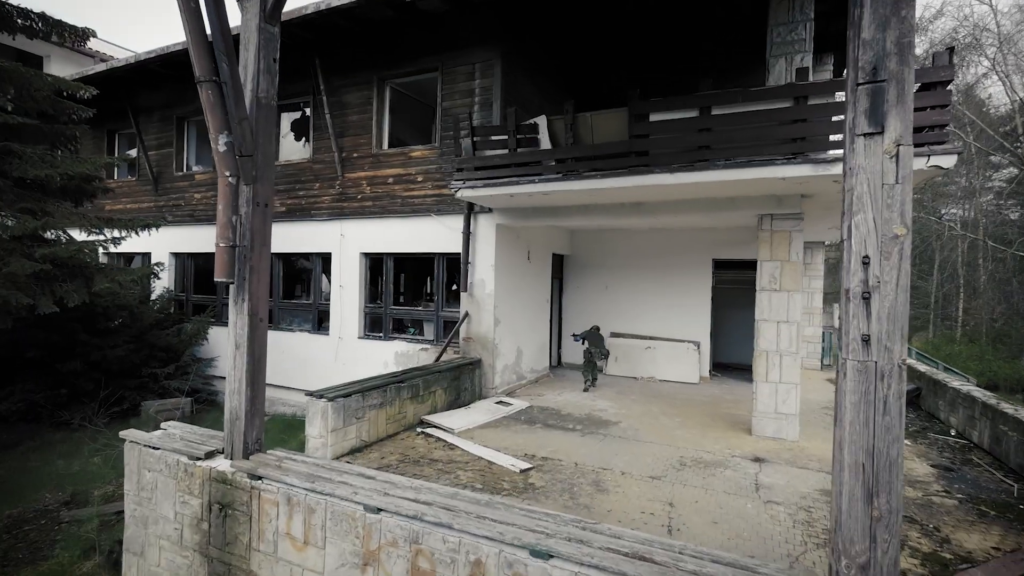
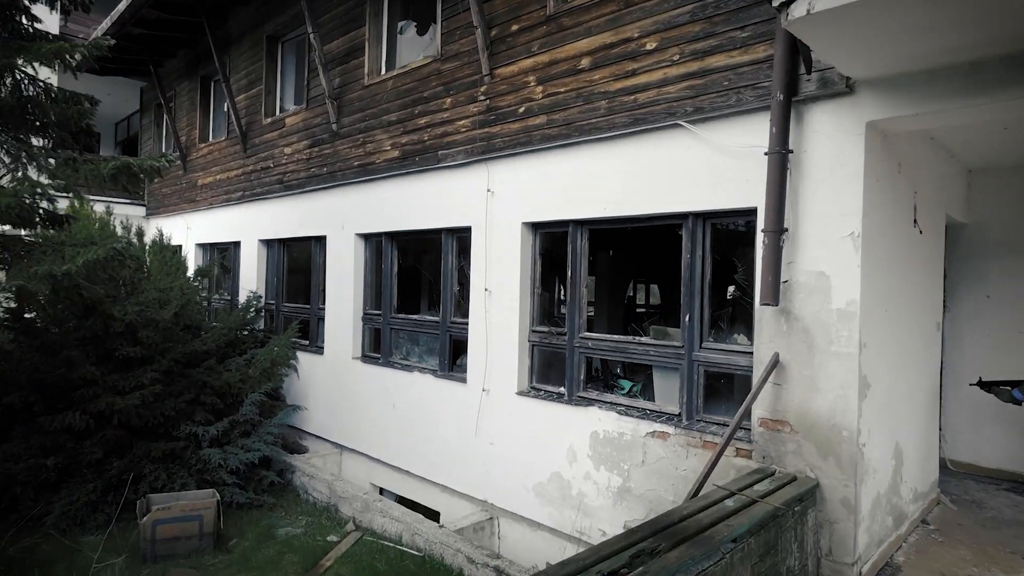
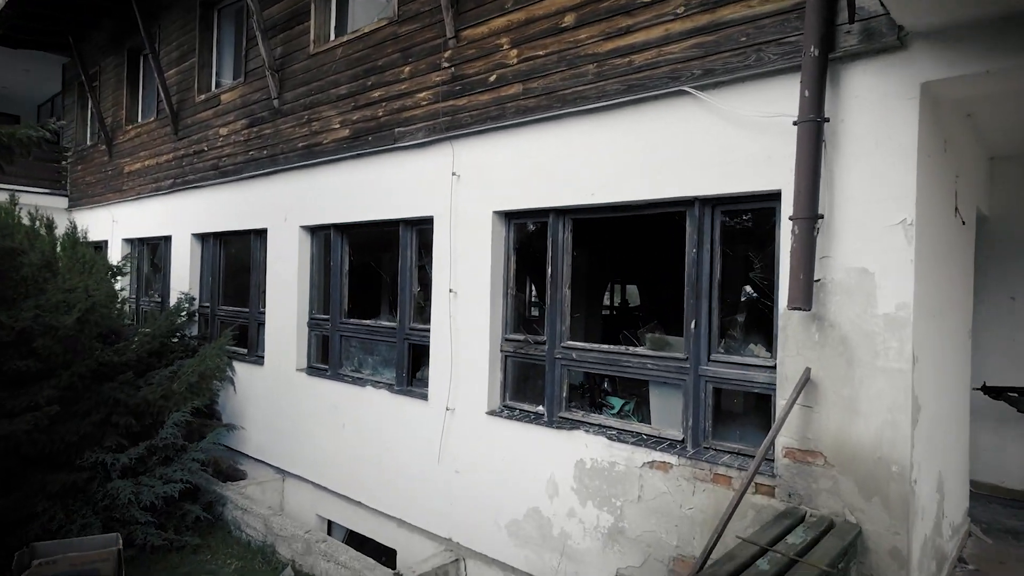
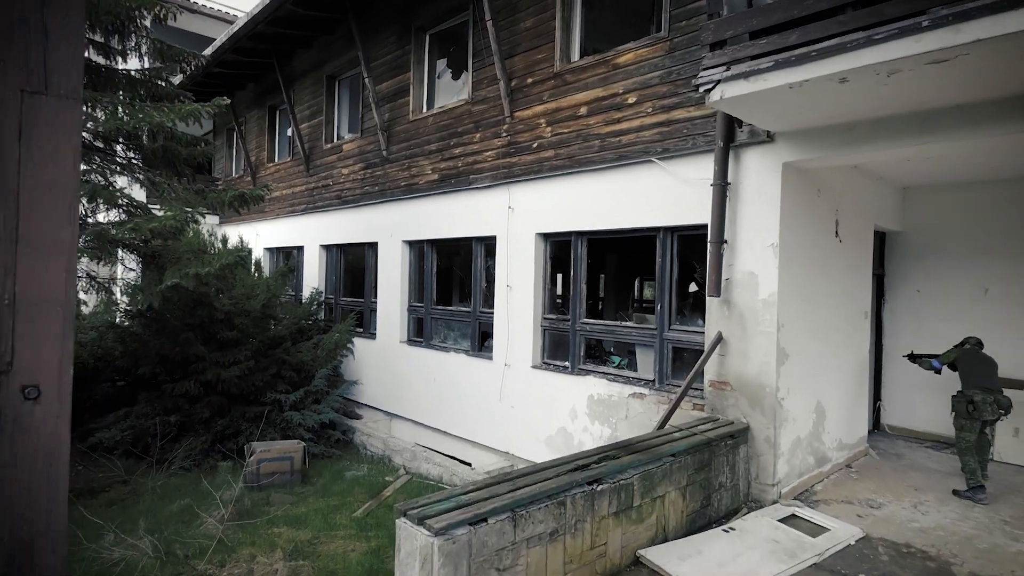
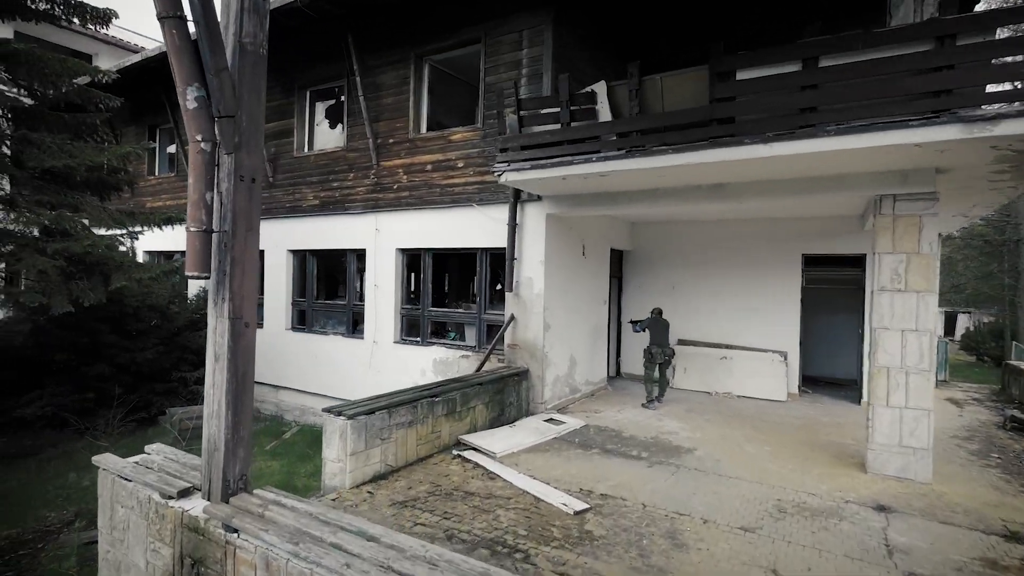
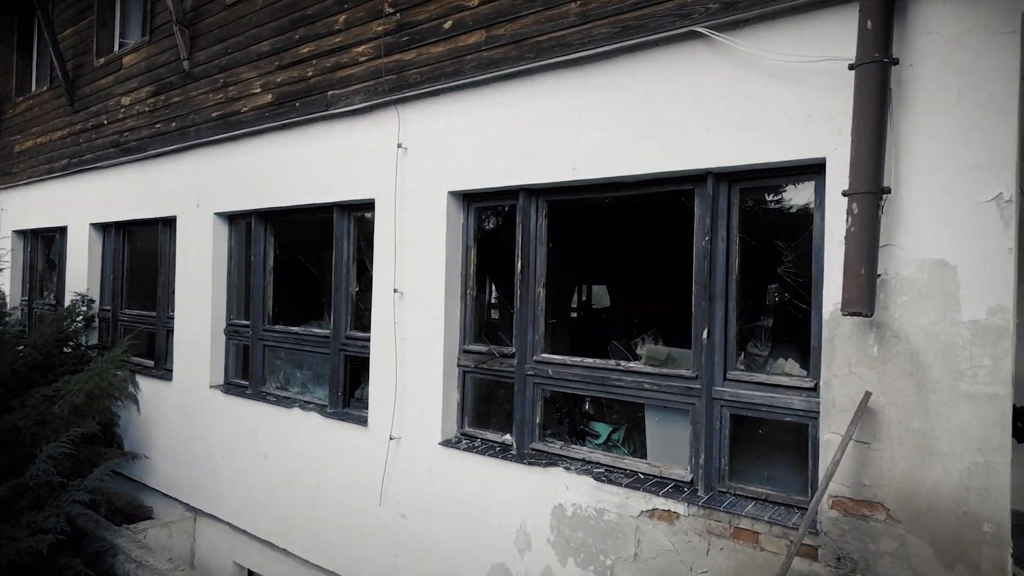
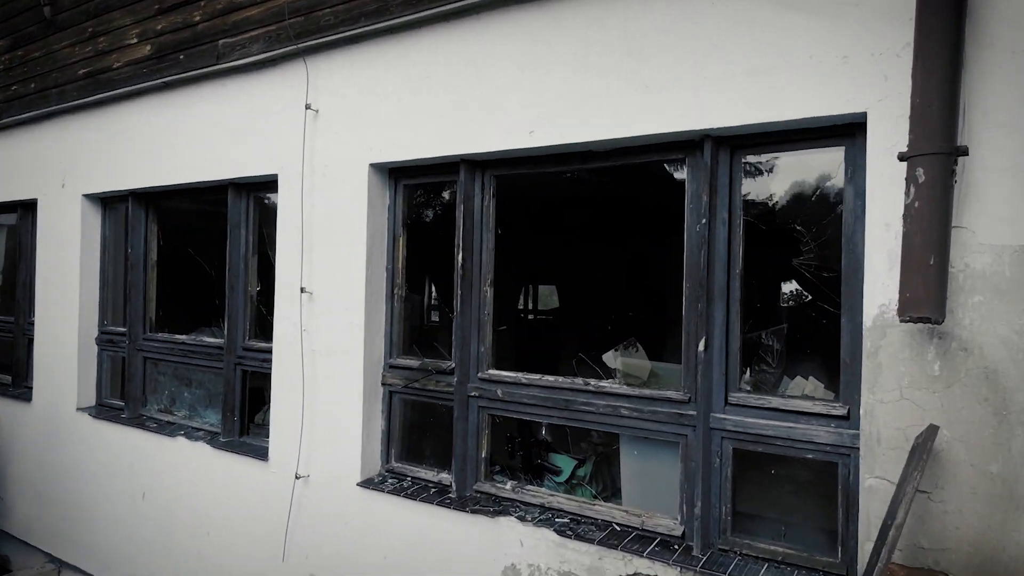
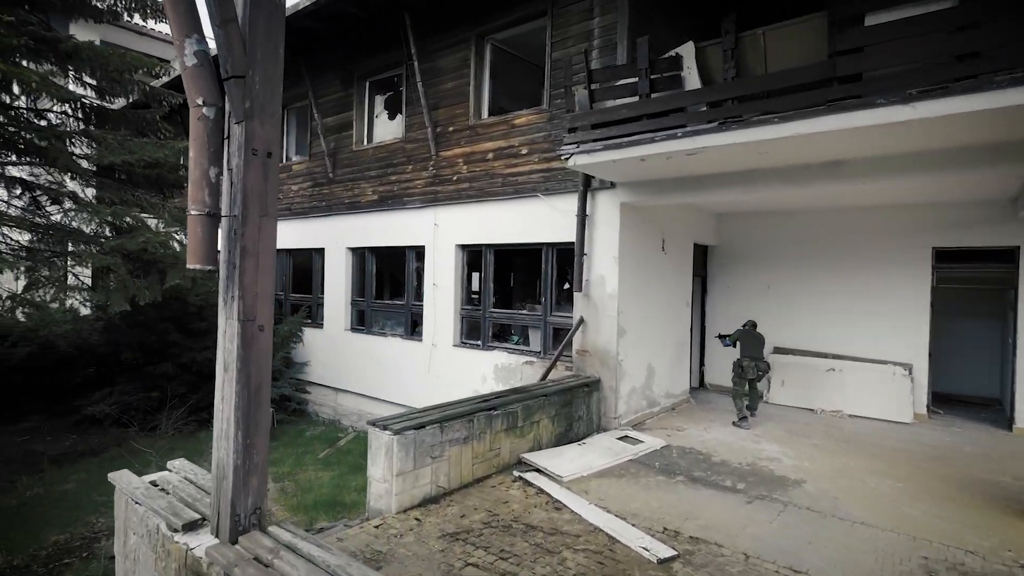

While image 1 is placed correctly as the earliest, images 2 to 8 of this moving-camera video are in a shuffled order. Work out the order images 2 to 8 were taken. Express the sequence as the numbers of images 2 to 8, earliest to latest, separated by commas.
5, 8, 4, 2, 3, 6, 7
